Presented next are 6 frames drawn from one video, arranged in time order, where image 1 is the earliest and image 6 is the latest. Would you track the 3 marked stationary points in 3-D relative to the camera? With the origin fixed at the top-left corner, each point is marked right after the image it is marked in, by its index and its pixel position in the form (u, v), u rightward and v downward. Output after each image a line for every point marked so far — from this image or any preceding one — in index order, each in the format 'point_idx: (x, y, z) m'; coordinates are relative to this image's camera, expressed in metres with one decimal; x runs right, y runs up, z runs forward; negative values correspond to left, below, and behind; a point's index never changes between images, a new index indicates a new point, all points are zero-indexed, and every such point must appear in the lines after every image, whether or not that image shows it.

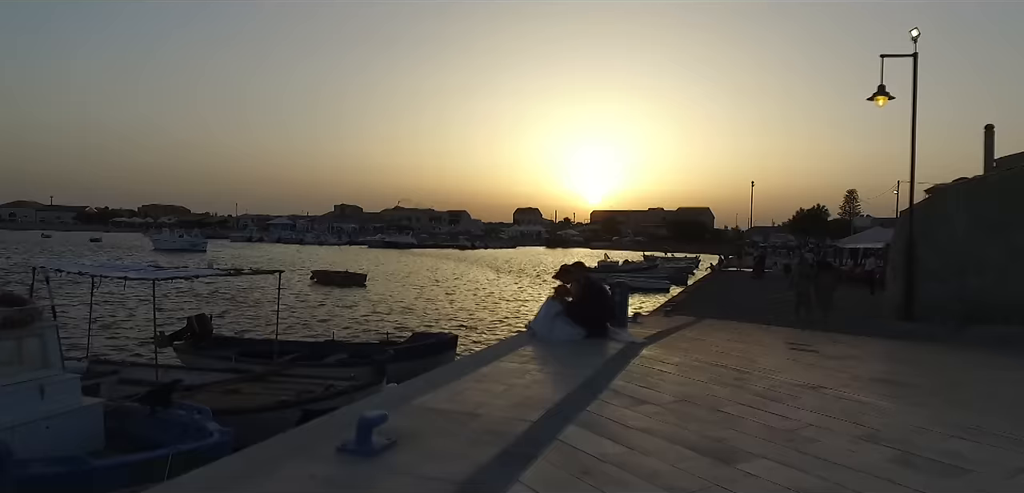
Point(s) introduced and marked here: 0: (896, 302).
0: (+12.7, -1.8, +20.0) m
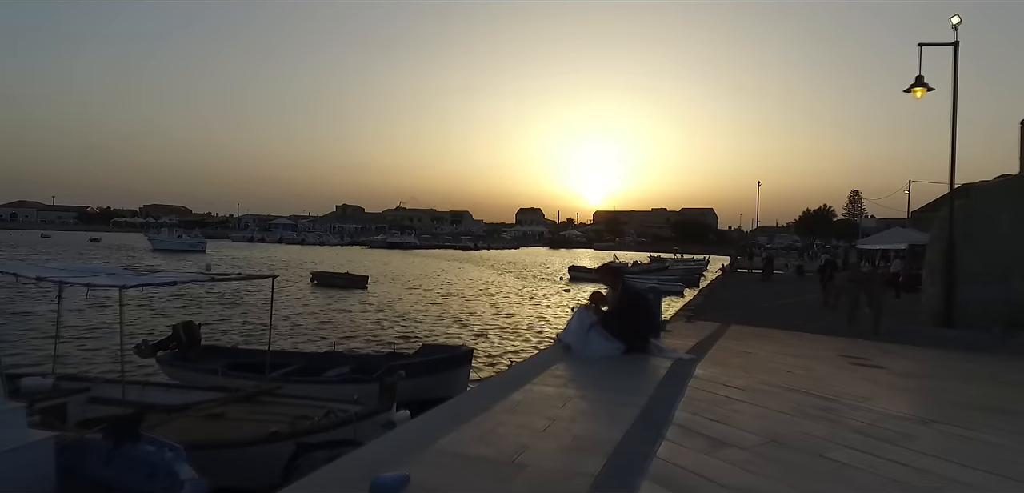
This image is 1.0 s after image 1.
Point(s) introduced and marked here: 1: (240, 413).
0: (+13.1, -1.9, +18.7) m
1: (-3.8, -2.3, +8.3) m
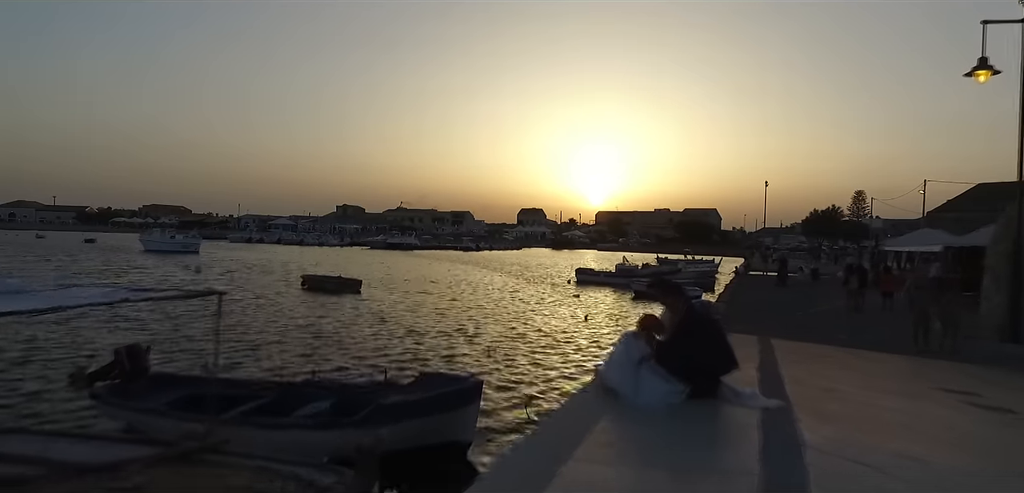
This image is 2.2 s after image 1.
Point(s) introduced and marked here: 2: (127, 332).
0: (+13.4, -2.0, +16.5) m
1: (-3.5, -2.4, +6.1) m
2: (-11.8, -2.6, +18.5) m
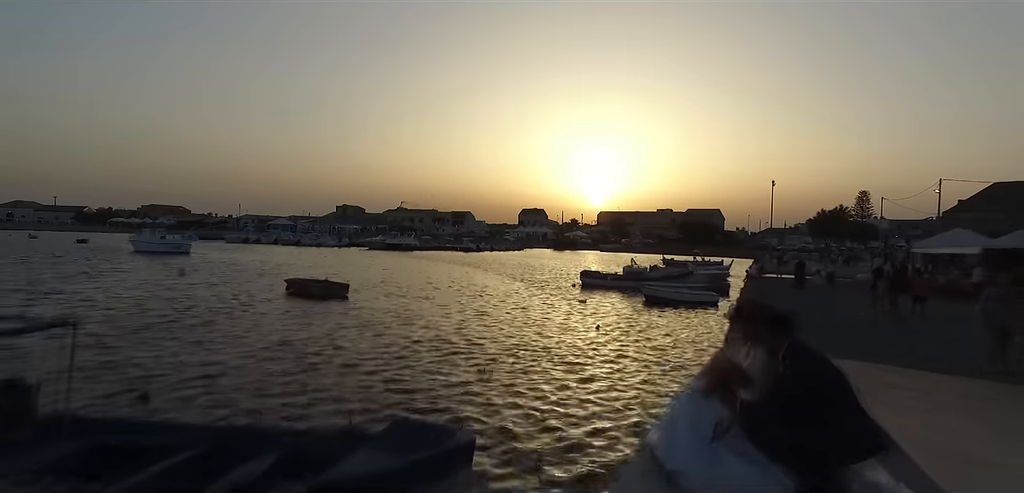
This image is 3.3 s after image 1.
0: (+13.5, -2.1, +14.1) m
1: (-3.4, -2.4, +3.7) m
2: (-11.7, -2.7, +16.1) m
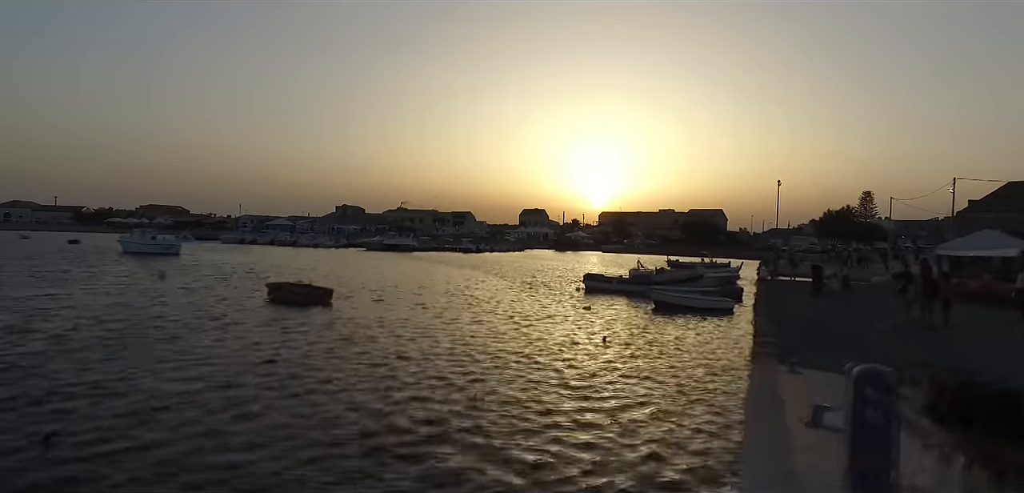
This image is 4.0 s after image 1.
0: (+13.4, -2.1, +11.9) m
1: (-3.5, -2.5, +1.5) m
2: (-11.8, -2.8, +13.9) m
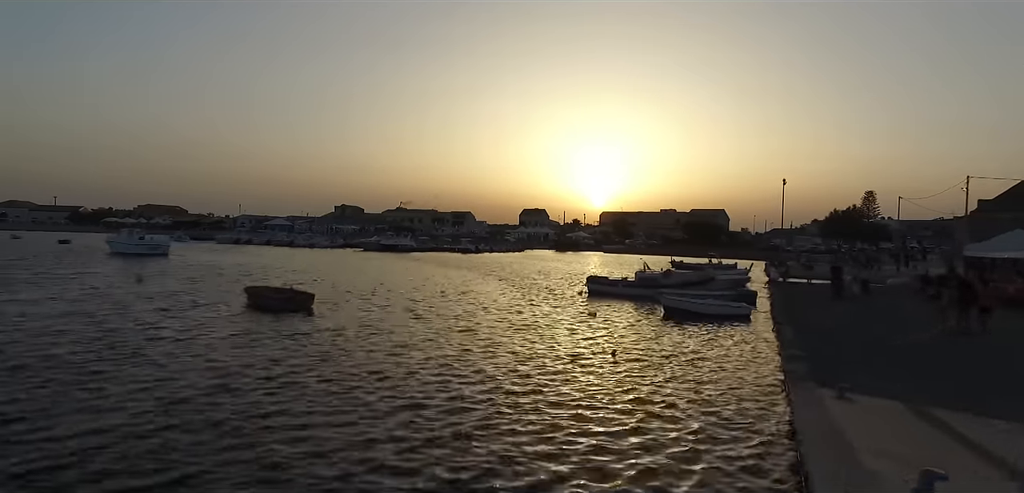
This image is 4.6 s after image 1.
0: (+13.4, -2.2, +9.7) m
1: (-3.6, -2.5, -0.6) m
2: (-11.8, -2.8, +11.8) m
